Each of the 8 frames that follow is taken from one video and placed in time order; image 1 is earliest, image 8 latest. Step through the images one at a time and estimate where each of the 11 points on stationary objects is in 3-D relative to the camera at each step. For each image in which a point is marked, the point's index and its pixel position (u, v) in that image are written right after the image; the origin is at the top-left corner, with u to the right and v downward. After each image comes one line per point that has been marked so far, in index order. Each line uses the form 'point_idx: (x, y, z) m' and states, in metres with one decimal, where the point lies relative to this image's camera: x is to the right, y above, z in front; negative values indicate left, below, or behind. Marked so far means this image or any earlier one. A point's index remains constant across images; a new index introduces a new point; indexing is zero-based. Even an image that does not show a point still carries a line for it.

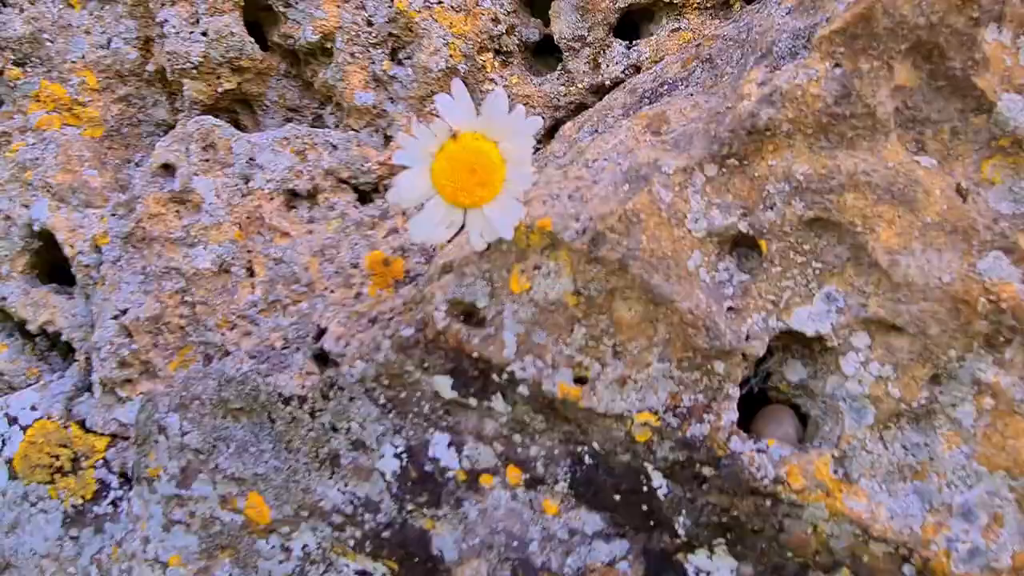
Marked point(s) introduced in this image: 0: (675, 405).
0: (+0.2, -0.1, +0.7) m
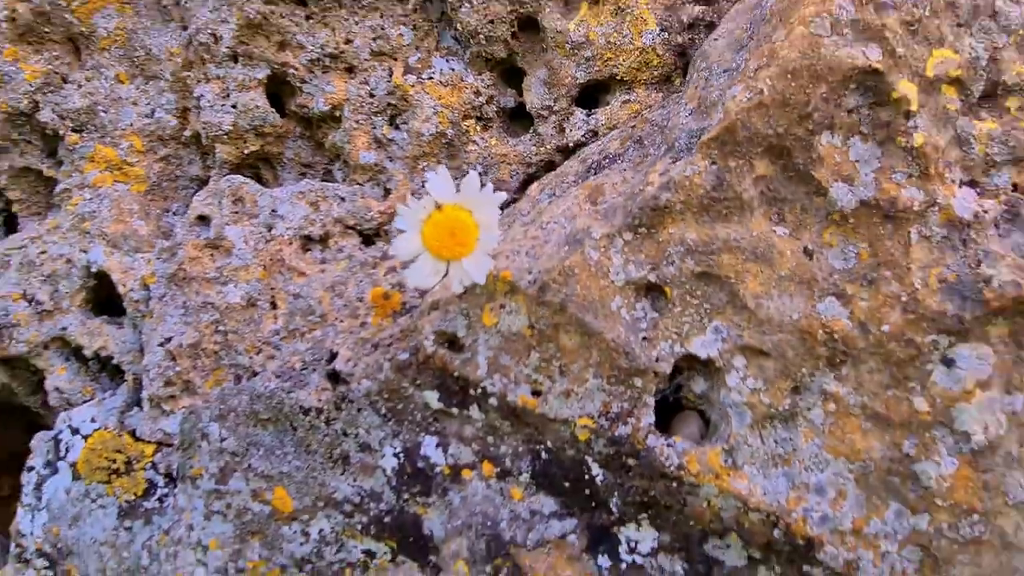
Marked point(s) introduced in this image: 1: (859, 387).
0: (+0.1, -0.1, +1.0) m
1: (+0.4, -0.1, +0.9) m
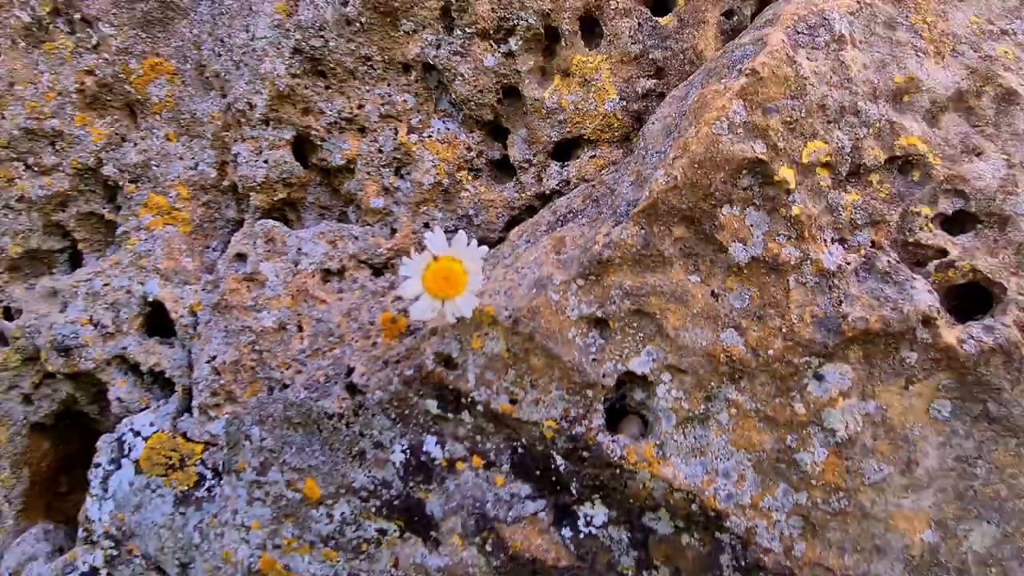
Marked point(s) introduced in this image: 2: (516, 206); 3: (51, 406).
0: (+0.1, -0.2, +1.2) m
1: (+0.4, -0.2, +1.2) m
2: (0.0, +0.2, +1.7) m
3: (-1.1, -0.3, +1.8) m
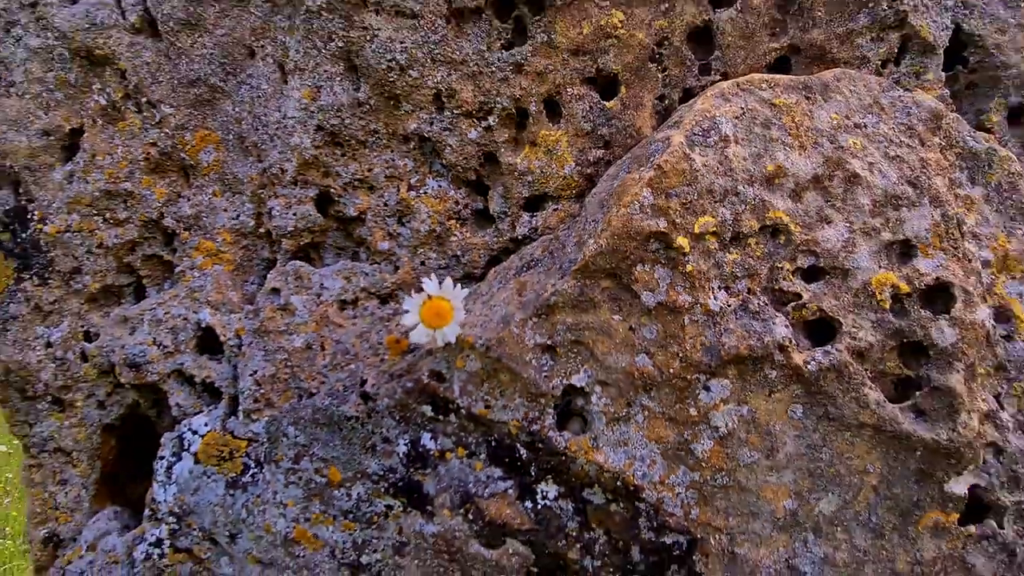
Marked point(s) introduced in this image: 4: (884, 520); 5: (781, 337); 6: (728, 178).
0: (0.0, -0.3, +1.7) m
1: (+0.3, -0.2, +1.6) m
2: (0.0, +0.1, +2.1) m
3: (-1.1, -0.4, +2.2) m
4: (+0.8, -0.5, +1.6) m
5: (+0.6, -0.1, +1.6) m
6: (+0.5, +0.2, +1.6) m
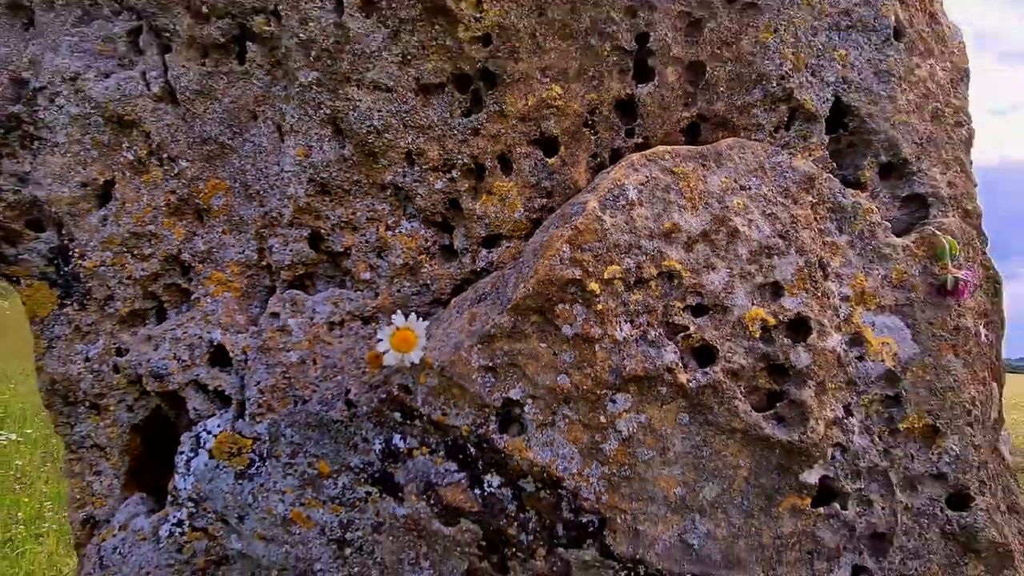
0: (-0.1, -0.4, +2.1) m
1: (+0.2, -0.3, +2.0) m
2: (-0.2, 0.0, +2.5) m
3: (-1.3, -0.4, +2.6) m
4: (+0.7, -0.6, +2.0) m
5: (+0.4, -0.2, +2.0) m
6: (+0.3, +0.1, +2.0) m
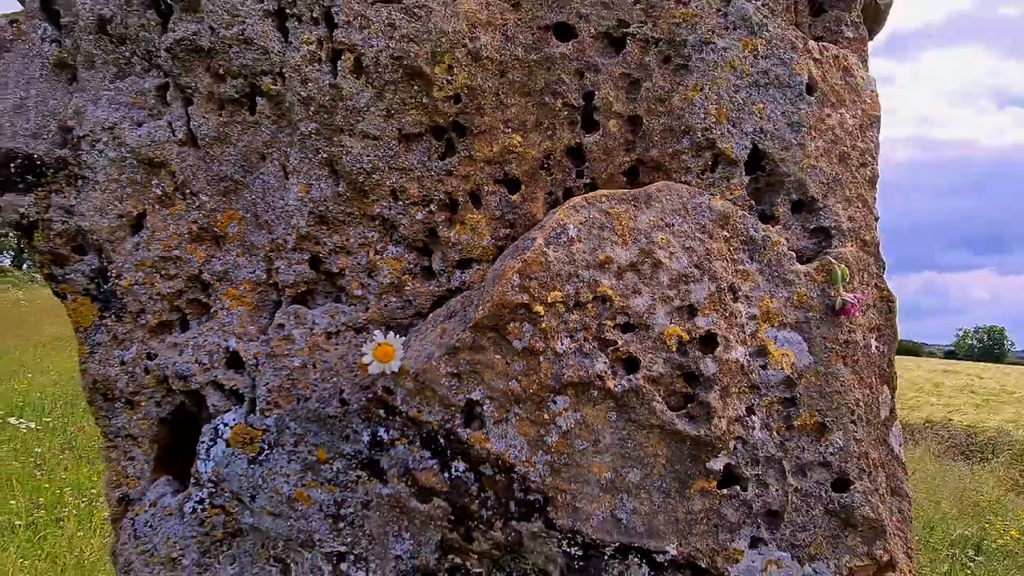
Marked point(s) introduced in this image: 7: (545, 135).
0: (-0.2, -0.4, +2.6) m
1: (+0.1, -0.4, +2.5) m
2: (-0.3, 0.0, +3.0) m
3: (-1.4, -0.5, +3.1) m
4: (+0.5, -0.7, +2.5) m
5: (+0.3, -0.3, +2.5) m
6: (+0.2, +0.1, +2.5) m
7: (+0.1, +0.6, +2.9) m
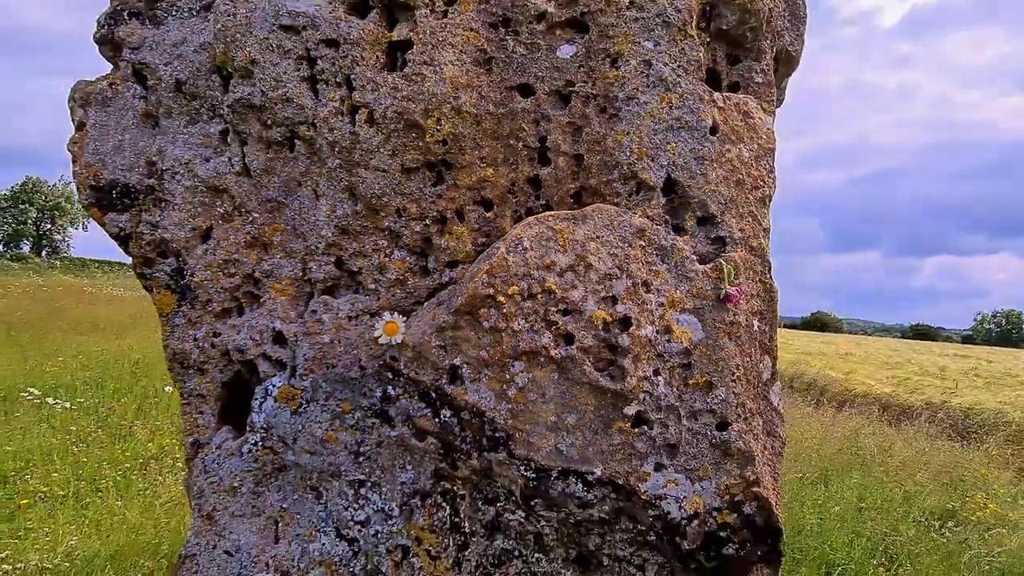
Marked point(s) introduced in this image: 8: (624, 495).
0: (-0.4, -0.4, +3.5) m
1: (-0.1, -0.4, +3.5) m
2: (-0.4, 0.0, +4.0) m
3: (-1.5, -0.5, +4.1) m
4: (+0.4, -0.6, +3.5) m
5: (+0.2, -0.2, +3.4) m
6: (+0.1, +0.1, +3.5) m
7: (0.0, +0.6, +3.8) m
8: (+0.5, -0.9, +3.5) m
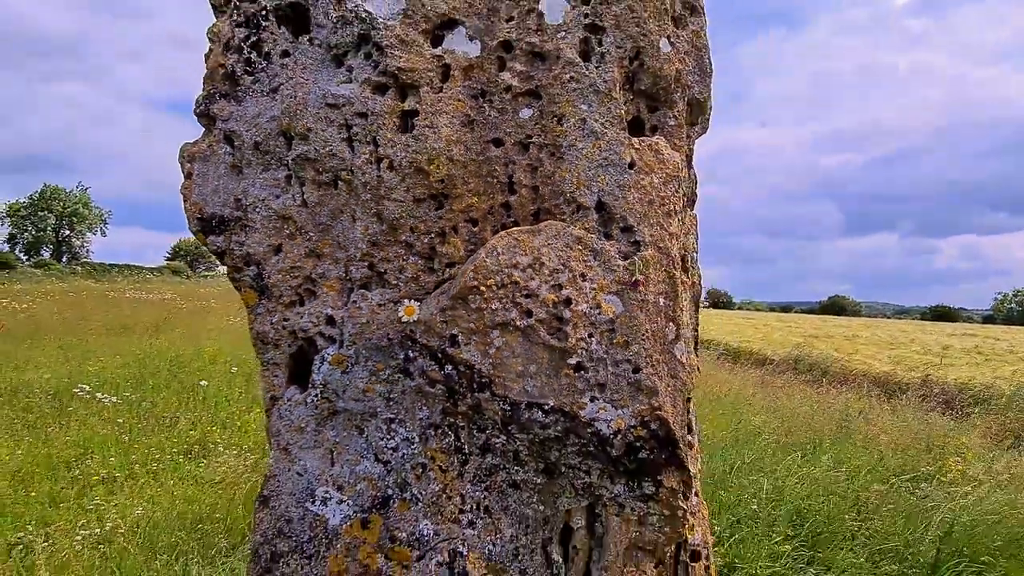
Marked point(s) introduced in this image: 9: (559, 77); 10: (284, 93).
0: (-0.5, -0.4, +5.2) m
1: (-0.2, -0.3, +5.1) m
2: (-0.6, 0.0, +5.6) m
3: (-1.6, -0.5, +5.8) m
4: (+0.3, -0.6, +5.1) m
5: (0.0, -0.2, +5.1) m
6: (-0.1, +0.1, +5.1) m
7: (-0.2, +0.7, +5.5) m
8: (+0.4, -0.9, +5.1) m
9: (+0.3, +1.5, +5.5) m
10: (-1.7, +1.4, +5.6) m
